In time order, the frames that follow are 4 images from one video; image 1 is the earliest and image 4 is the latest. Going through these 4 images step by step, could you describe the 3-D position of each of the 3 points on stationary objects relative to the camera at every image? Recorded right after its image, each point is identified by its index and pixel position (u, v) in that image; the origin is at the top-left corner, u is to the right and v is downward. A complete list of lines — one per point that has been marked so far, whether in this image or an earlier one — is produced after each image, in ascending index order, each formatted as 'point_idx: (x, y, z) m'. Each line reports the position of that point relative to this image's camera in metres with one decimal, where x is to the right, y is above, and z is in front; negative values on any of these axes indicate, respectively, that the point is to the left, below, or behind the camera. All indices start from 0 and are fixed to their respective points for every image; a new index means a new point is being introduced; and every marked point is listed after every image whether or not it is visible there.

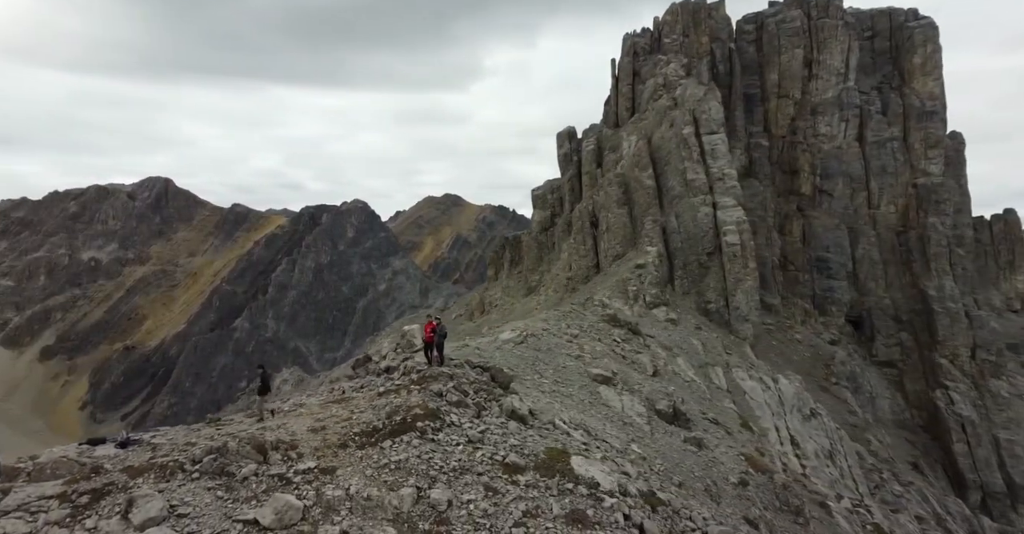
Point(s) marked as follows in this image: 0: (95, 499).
0: (-7.4, -3.9, +9.8) m
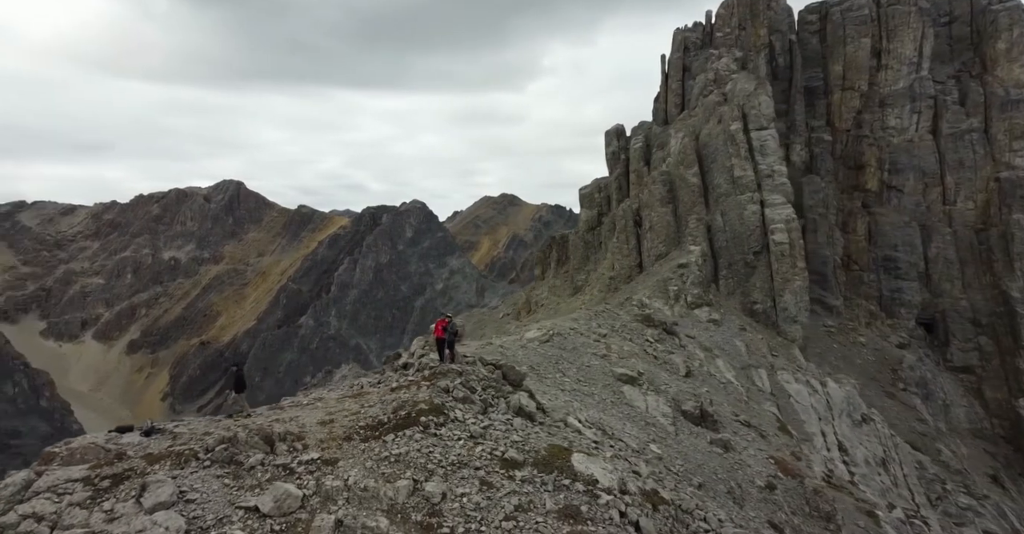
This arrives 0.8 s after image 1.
0: (-7.4, -3.9, +10.3) m
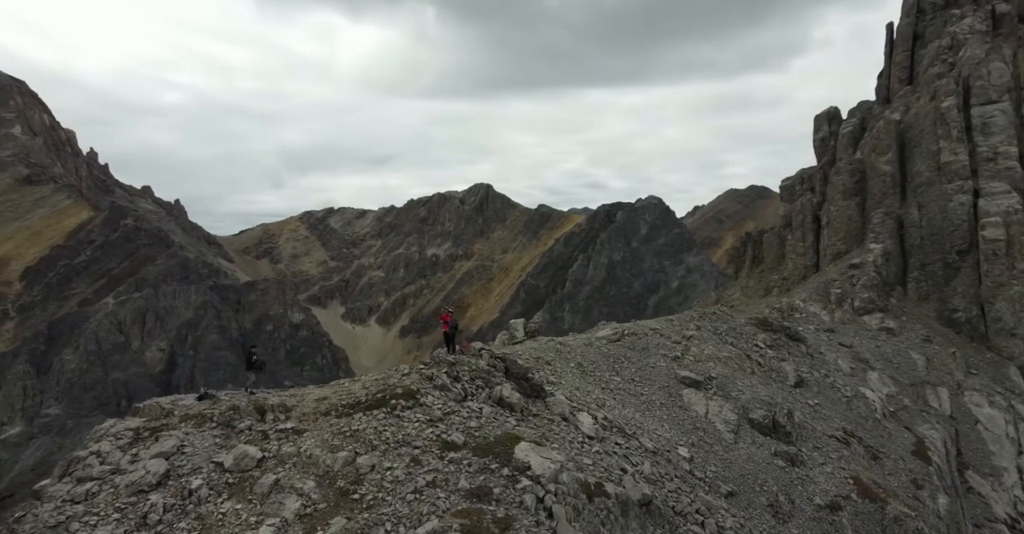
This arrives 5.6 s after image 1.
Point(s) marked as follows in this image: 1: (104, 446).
0: (-7.9, -3.7, +12.6) m
1: (-8.7, -3.9, +12.3) m
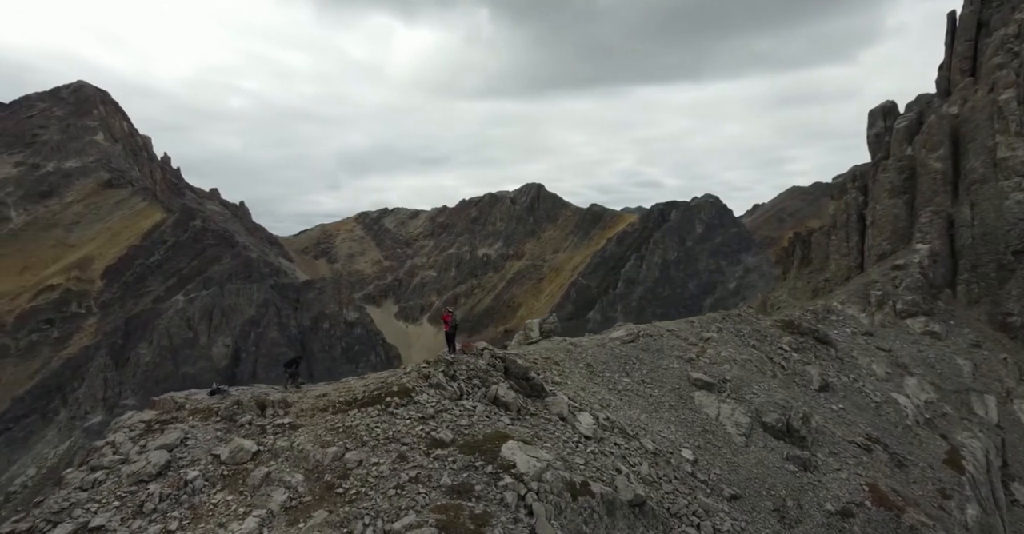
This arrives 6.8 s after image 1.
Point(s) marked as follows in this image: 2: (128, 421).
0: (-7.9, -3.7, +13.2) m
1: (-8.8, -3.9, +12.9) m
2: (-9.0, -3.7, +13.5) m
